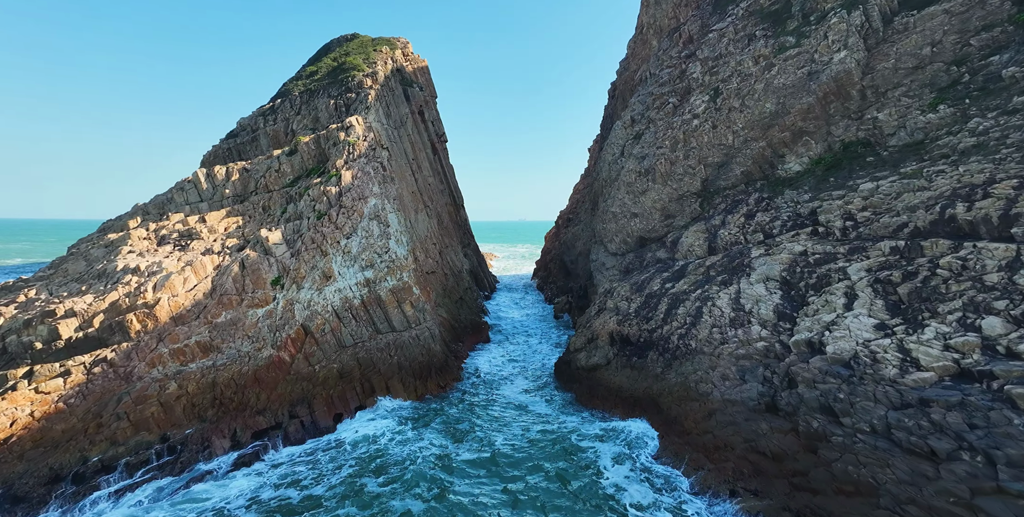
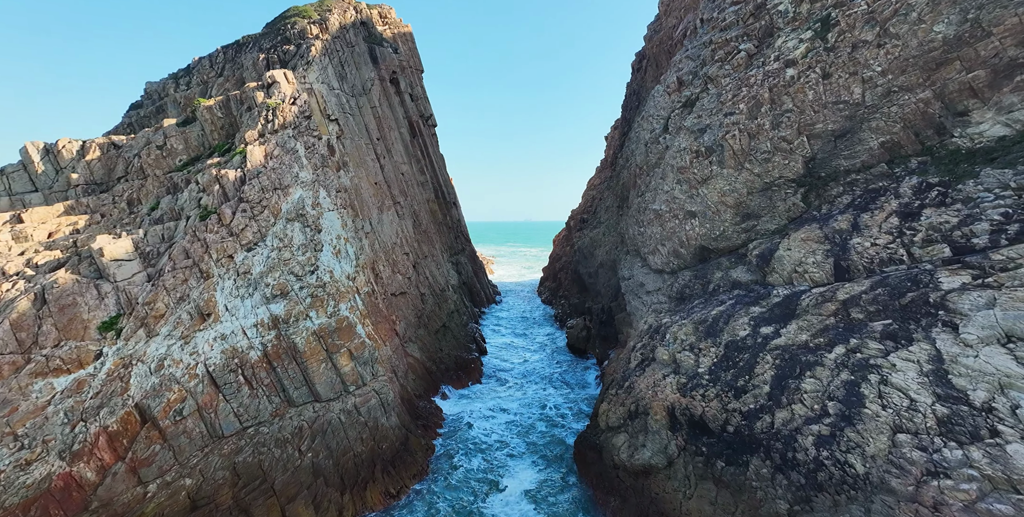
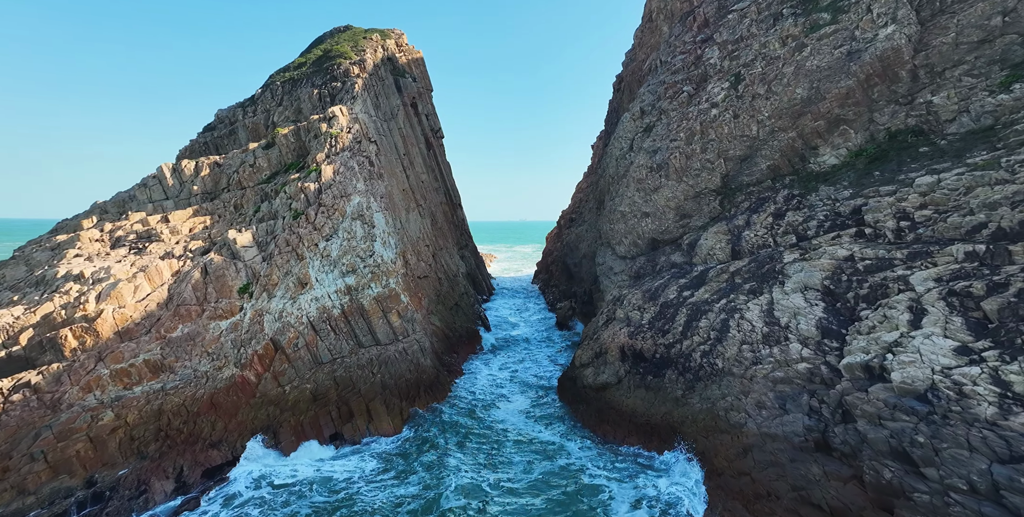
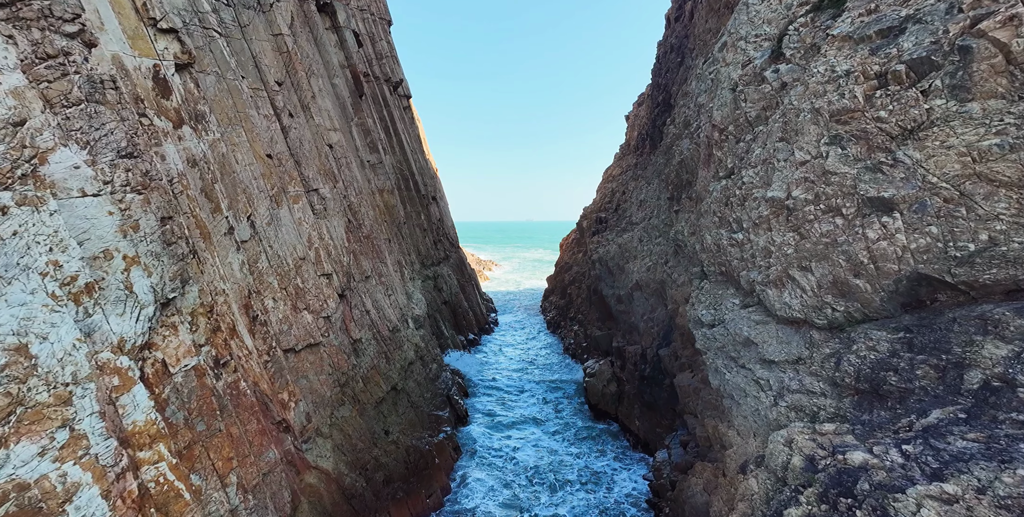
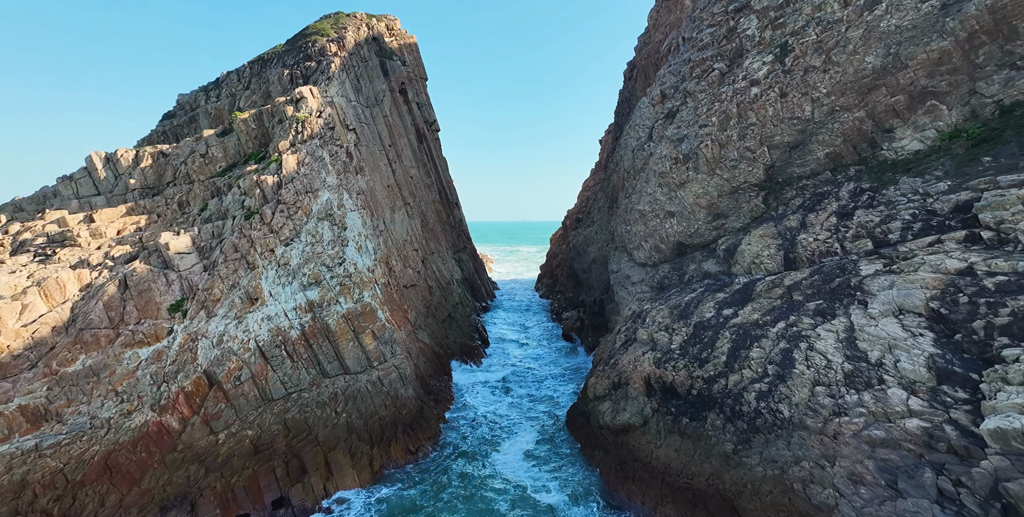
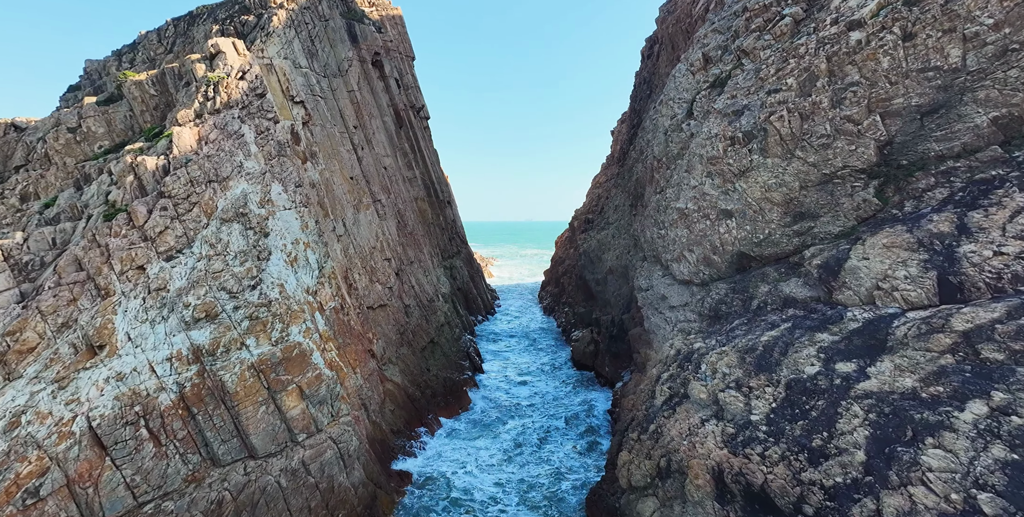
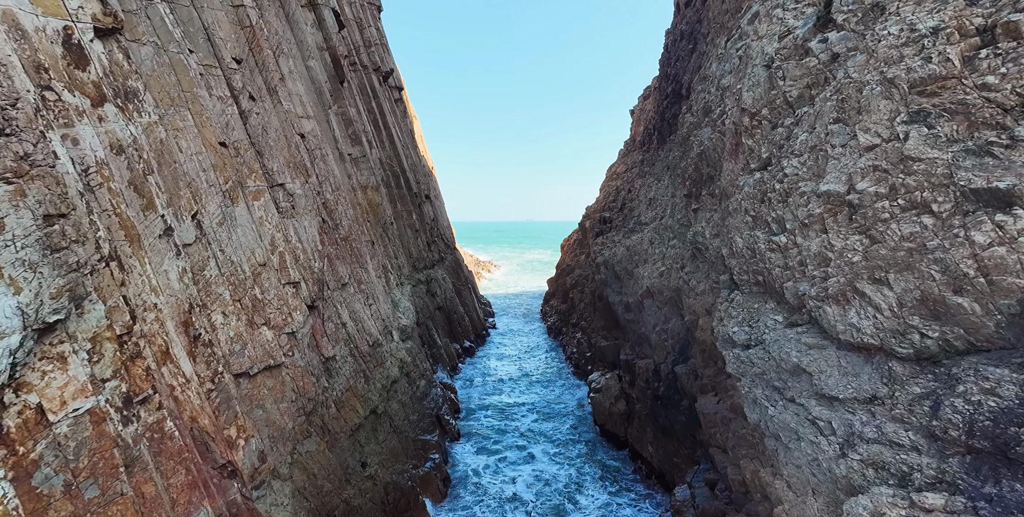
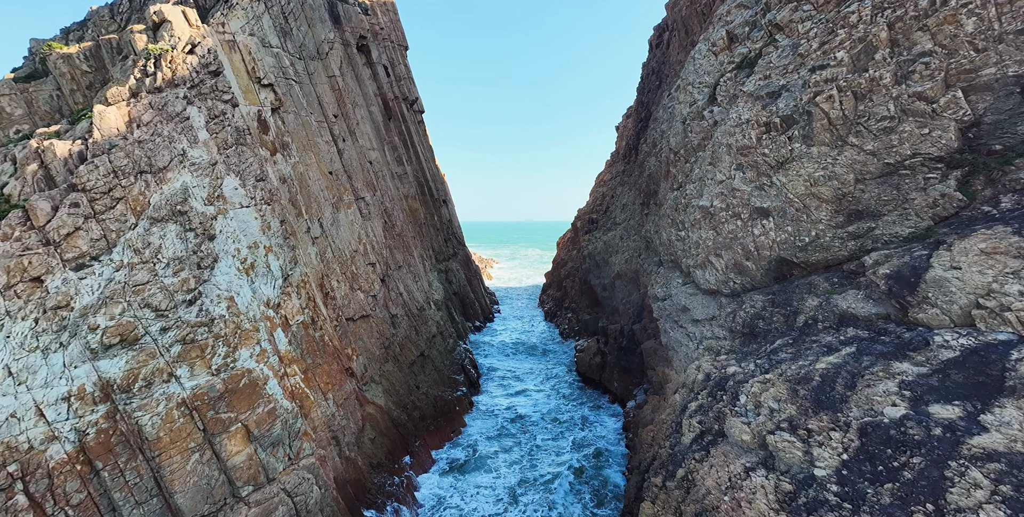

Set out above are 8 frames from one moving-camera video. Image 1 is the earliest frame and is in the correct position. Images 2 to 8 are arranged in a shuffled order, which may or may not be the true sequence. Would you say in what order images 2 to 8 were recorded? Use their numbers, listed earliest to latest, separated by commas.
3, 5, 2, 6, 8, 4, 7
